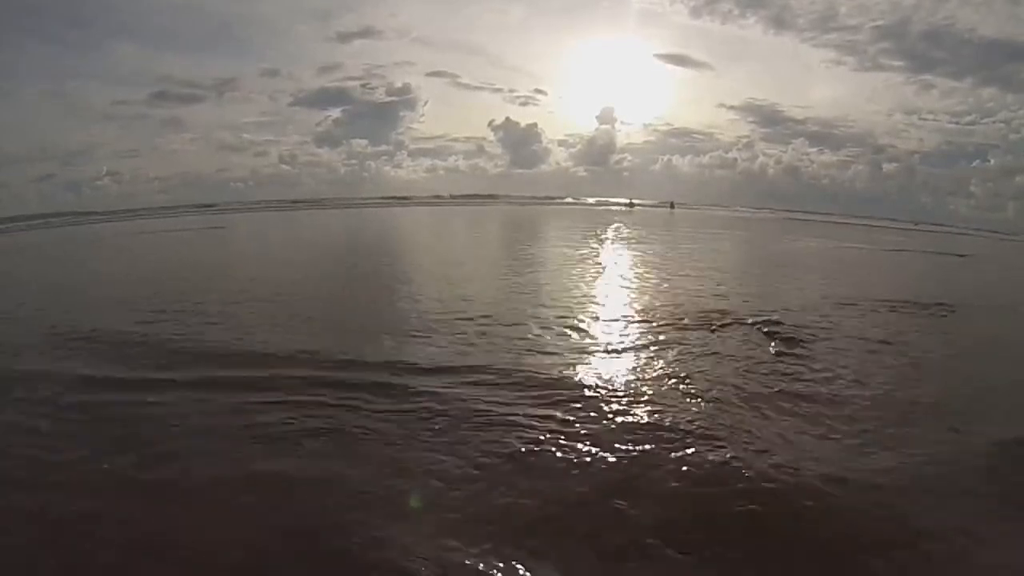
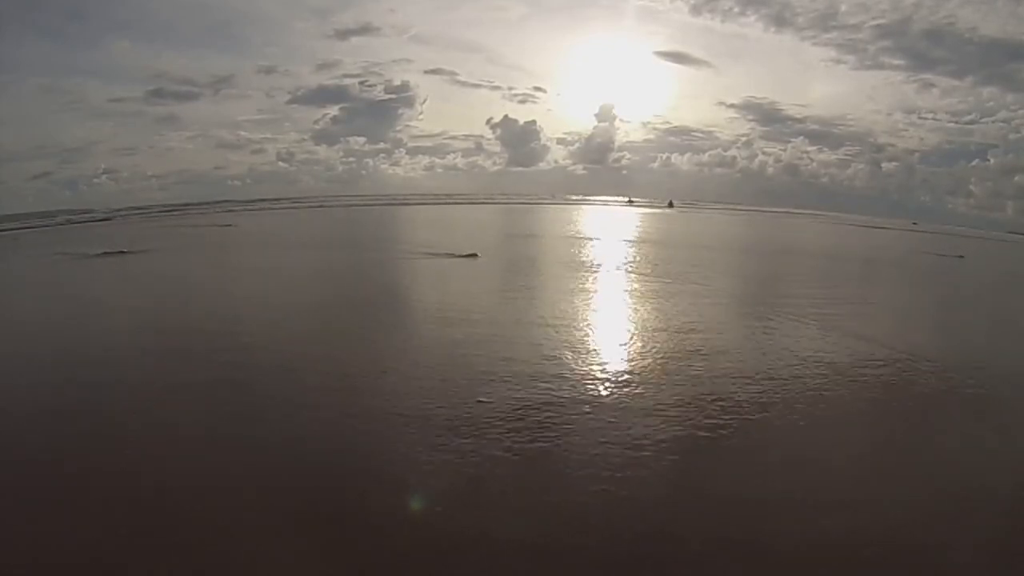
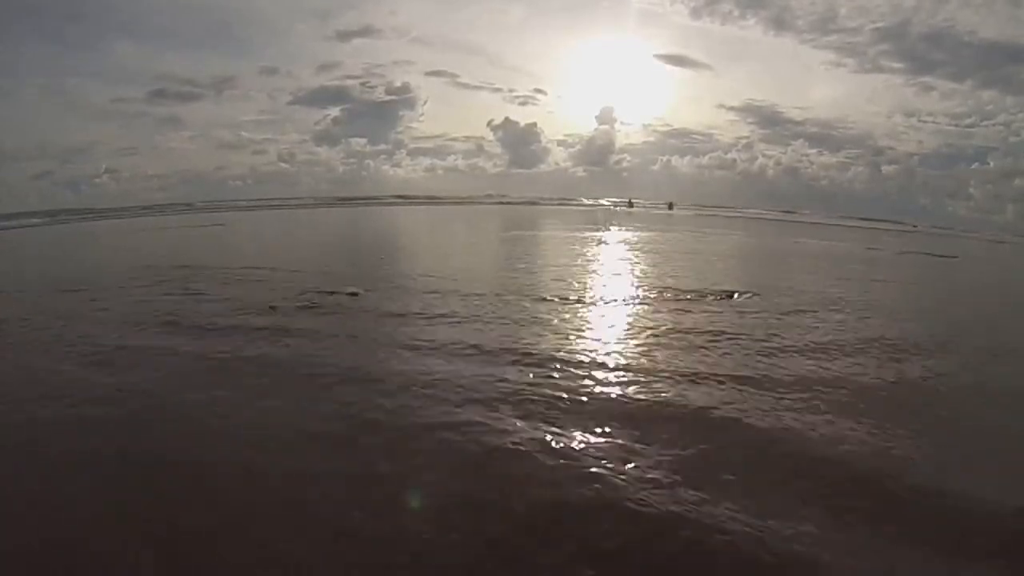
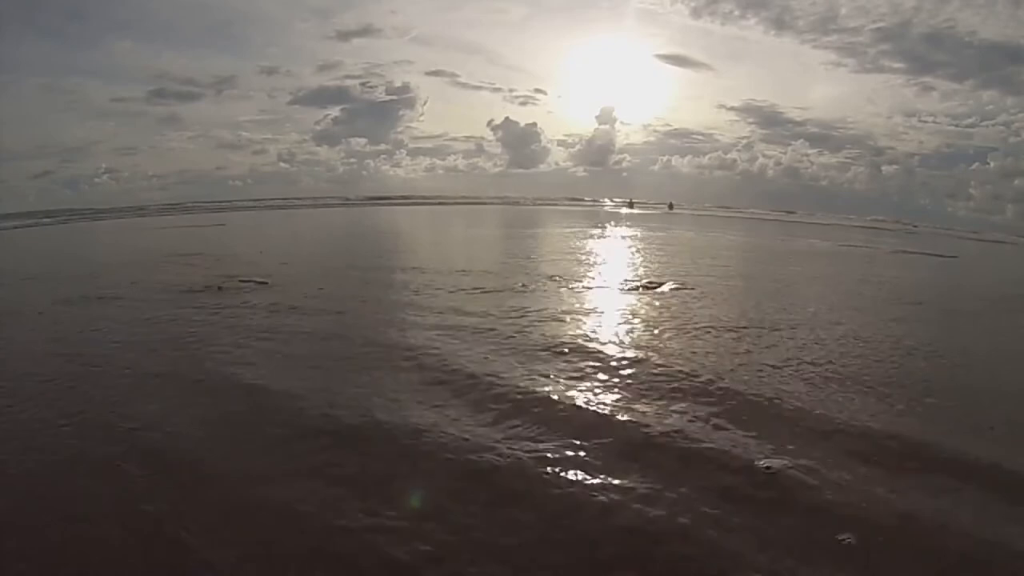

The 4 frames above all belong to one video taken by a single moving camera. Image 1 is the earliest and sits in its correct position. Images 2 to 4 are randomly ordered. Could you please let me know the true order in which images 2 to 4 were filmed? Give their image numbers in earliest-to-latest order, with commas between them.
3, 4, 2
